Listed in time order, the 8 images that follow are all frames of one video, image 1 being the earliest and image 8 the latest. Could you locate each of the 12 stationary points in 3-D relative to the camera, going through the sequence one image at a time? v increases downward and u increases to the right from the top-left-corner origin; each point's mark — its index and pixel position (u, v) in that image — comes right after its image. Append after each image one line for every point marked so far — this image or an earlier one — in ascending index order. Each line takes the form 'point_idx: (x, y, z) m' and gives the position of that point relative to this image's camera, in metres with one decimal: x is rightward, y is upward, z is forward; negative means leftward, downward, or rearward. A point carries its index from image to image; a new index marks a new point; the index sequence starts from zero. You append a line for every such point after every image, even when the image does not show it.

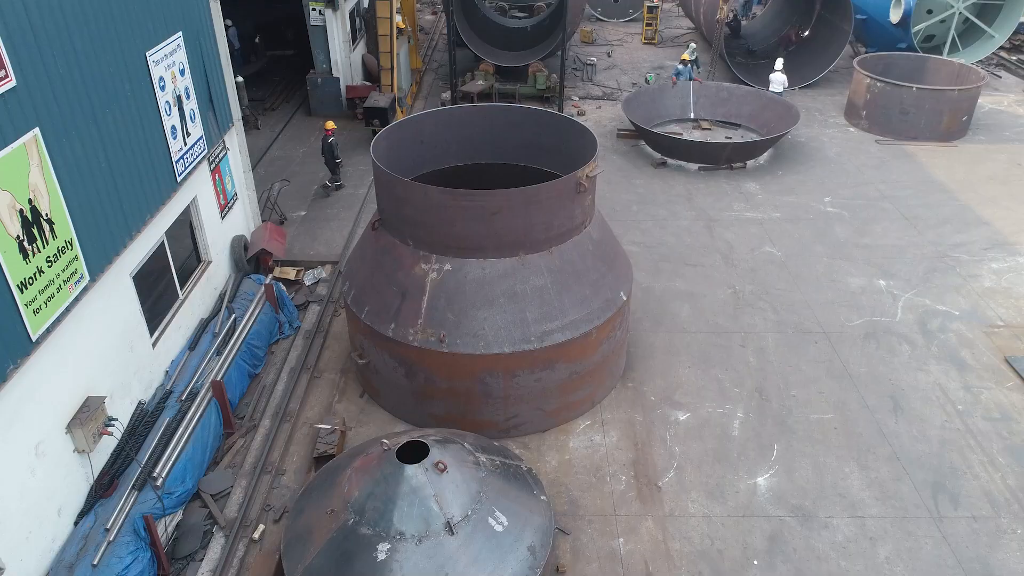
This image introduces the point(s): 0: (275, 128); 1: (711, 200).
0: (-4.6, +3.1, +14.7) m
1: (+3.1, +1.4, +11.9) m
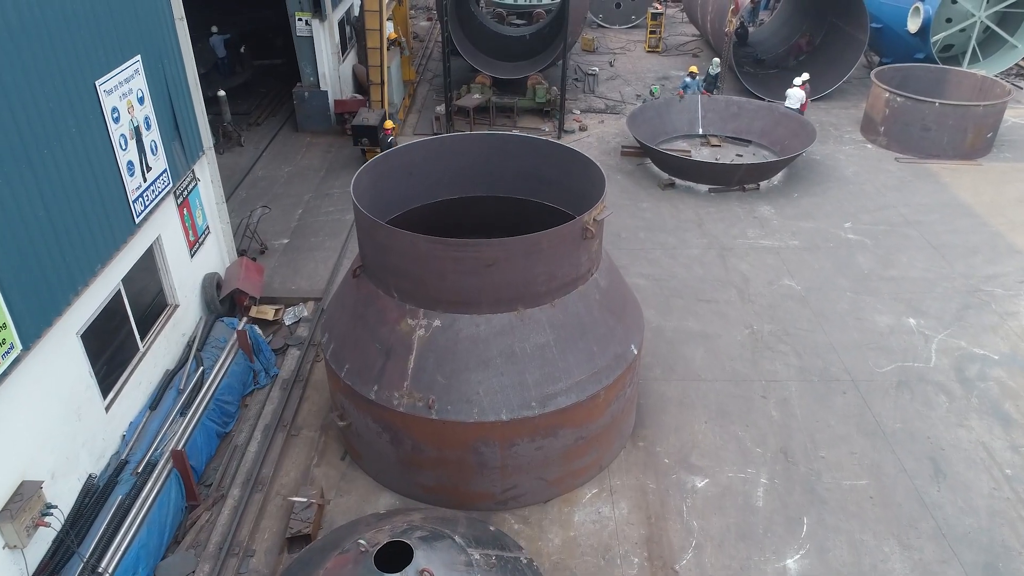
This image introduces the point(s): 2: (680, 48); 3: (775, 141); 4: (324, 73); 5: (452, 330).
0: (-4.6, +2.6, +13.9) m
1: (+3.1, +0.9, +11.2) m
2: (+4.2, +6.1, +19.1) m
3: (+4.7, +2.6, +13.4) m
4: (-3.5, +3.9, +13.9) m
5: (-0.5, -0.3, +6.1) m
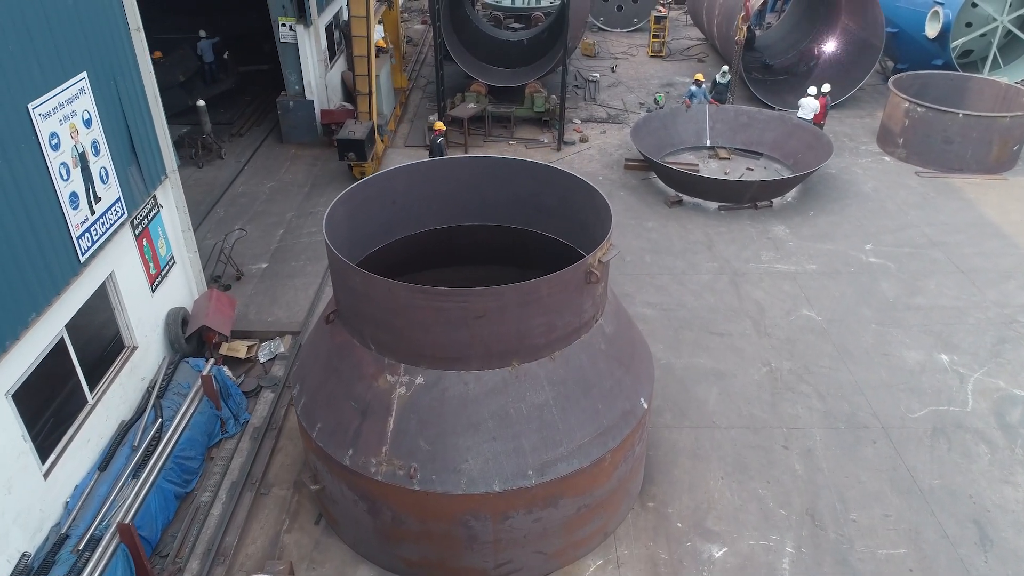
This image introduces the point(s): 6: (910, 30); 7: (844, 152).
0: (-4.7, +2.3, +13.1) m
1: (+3.1, +0.6, +10.4) m
2: (+4.2, +5.7, +18.4) m
3: (+4.6, +2.2, +12.6) m
4: (-3.5, +3.6, +13.1) m
5: (-0.5, -0.7, +5.3) m
6: (+7.8, +5.1, +14.8) m
7: (+5.8, +2.4, +13.2) m
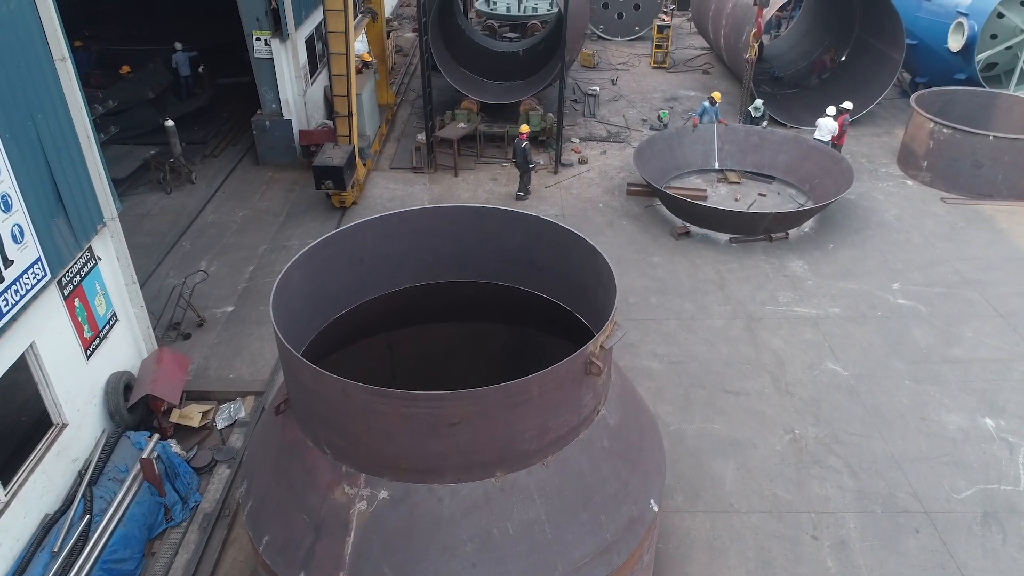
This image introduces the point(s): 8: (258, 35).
0: (-4.8, +1.7, +12.1) m
1: (+2.9, 0.0, +9.4) m
2: (+4.1, +5.2, +17.4) m
3: (+4.5, +1.7, +11.7) m
4: (-3.6, +3.0, +12.1) m
5: (-0.6, -1.3, +4.4) m
6: (+7.7, +4.5, +13.8) m
7: (+5.7, +1.8, +12.3) m
8: (-3.9, +3.9, +11.5) m
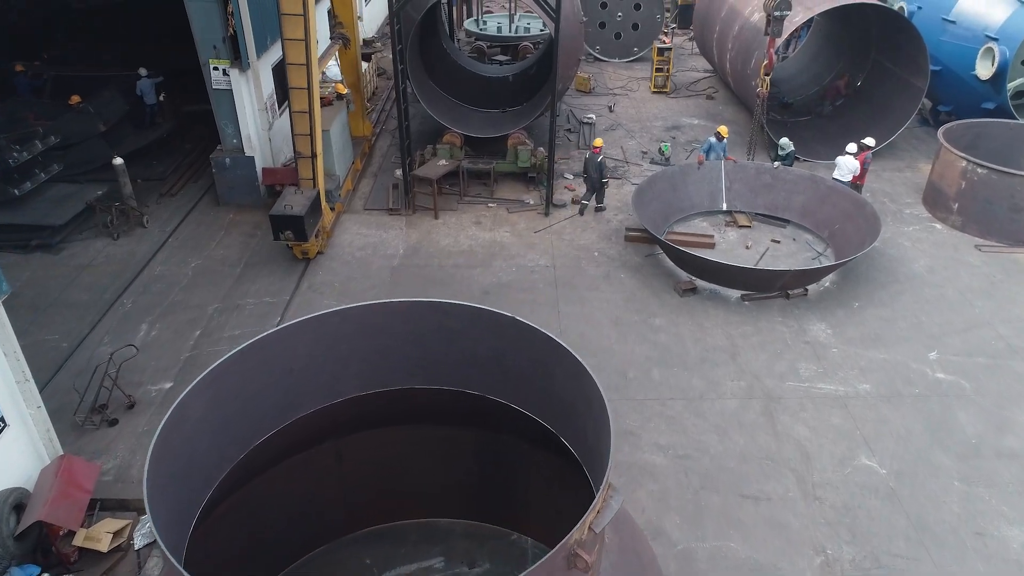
0: (-5.0, +0.9, +10.9) m
1: (+2.8, -0.7, +8.2) m
2: (+3.9, +4.3, +16.3) m
3: (+4.3, +0.9, +10.5) m
4: (-3.8, +2.2, +11.0) m
5: (-0.8, -2.0, +3.2) m
6: (+7.5, +3.7, +12.7) m
7: (+5.5, +1.1, +11.1) m
8: (-4.1, +3.1, +10.4) m
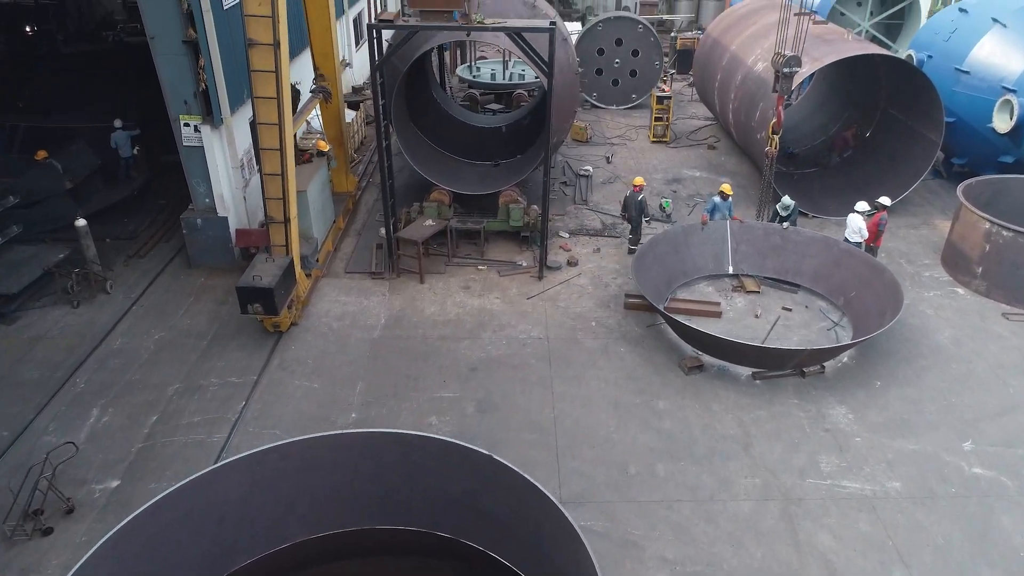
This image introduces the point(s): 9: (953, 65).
0: (-5.1, 0.0, +10.2) m
1: (+2.6, -1.6, +7.4) m
2: (+3.7, +3.2, +15.7) m
3: (+4.2, 0.0, +9.7) m
4: (-4.0, +1.3, +10.3) m
5: (-0.9, -2.6, +2.3) m
6: (+7.3, +2.7, +12.1) m
7: (+5.4, +0.1, +10.4) m
8: (-4.2, +2.2, +9.7) m
9: (+7.3, +3.7, +12.5) m
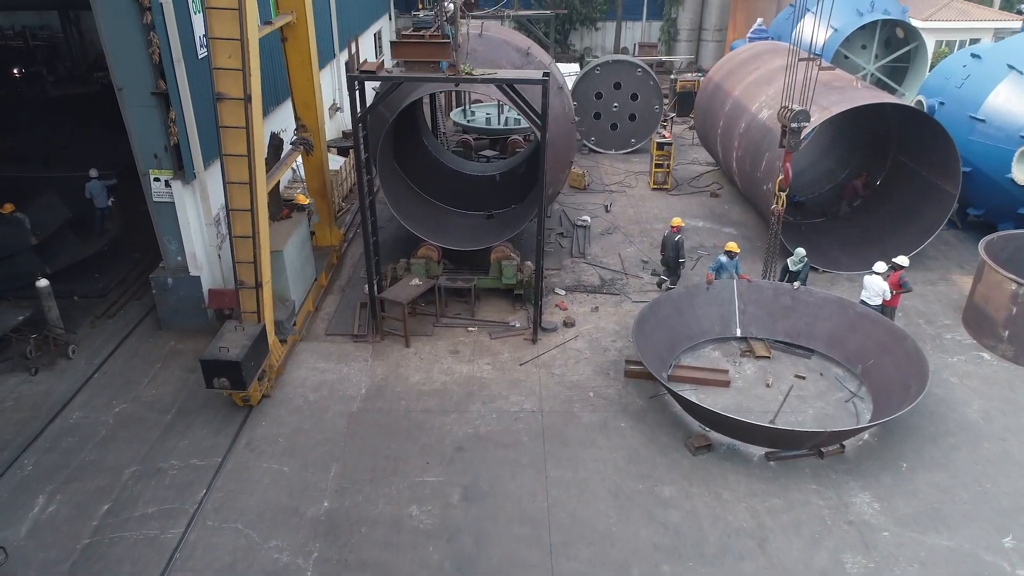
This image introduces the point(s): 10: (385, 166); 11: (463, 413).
0: (-5.2, -0.9, +9.5) m
1: (+2.5, -2.2, +6.7) m
2: (+3.6, +2.1, +15.1) m
3: (+4.1, -0.8, +9.0) m
4: (-4.1, +0.5, +9.6) m
5: (-1.0, -3.0, +1.5) m
6: (+7.2, +1.8, +11.5) m
7: (+5.3, -0.7, +9.7) m
8: (-4.3, +1.4, +9.1) m
9: (+7.2, +2.8, +11.9) m
10: (-1.8, +1.7, +10.9) m
11: (-0.5, -1.4, +8.4) m
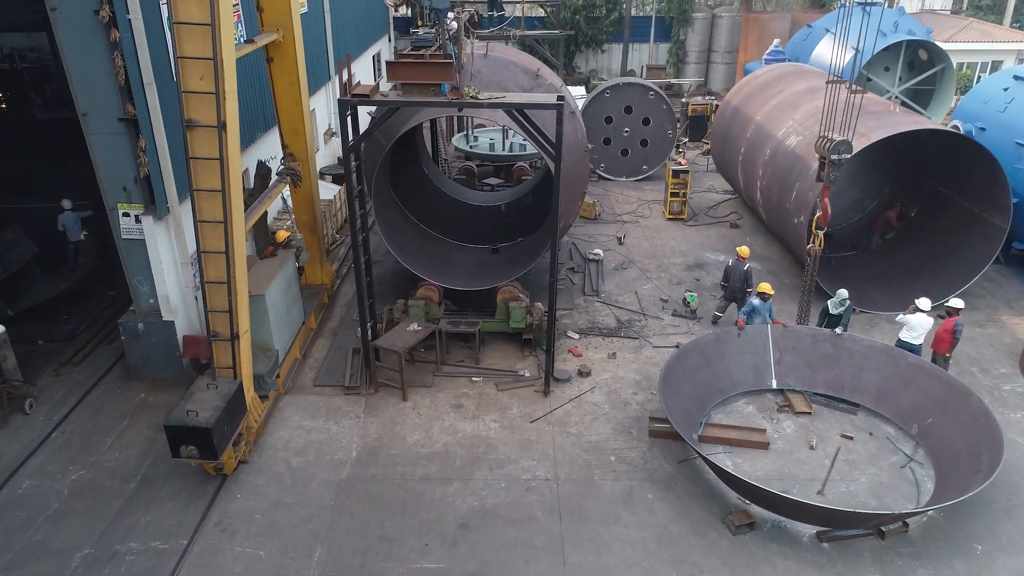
0: (-5.1, -1.4, +8.5) m
1: (+2.6, -2.7, +5.6) m
2: (+3.7, +1.4, +14.2) m
3: (+4.2, -1.3, +8.0) m
4: (-3.9, -0.1, +8.6) m
5: (-0.9, -3.3, +0.4) m
6: (+7.3, +1.2, +10.6) m
7: (+5.4, -1.2, +8.6) m
8: (-4.2, +0.9, +8.2) m
9: (+7.3, +2.2, +11.0) m
10: (-1.7, +1.2, +10.0) m
11: (-0.4, -1.9, +7.3) m
